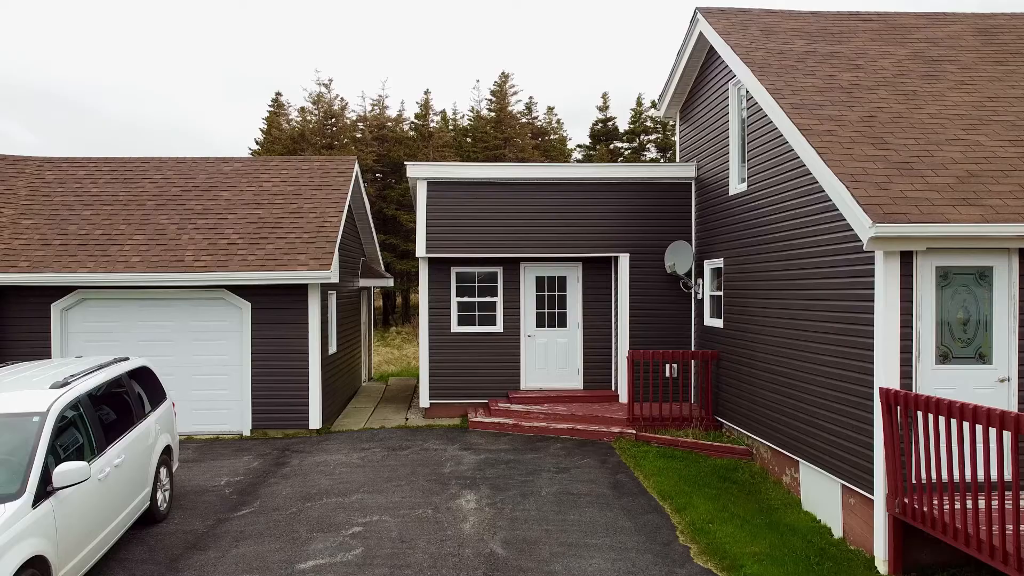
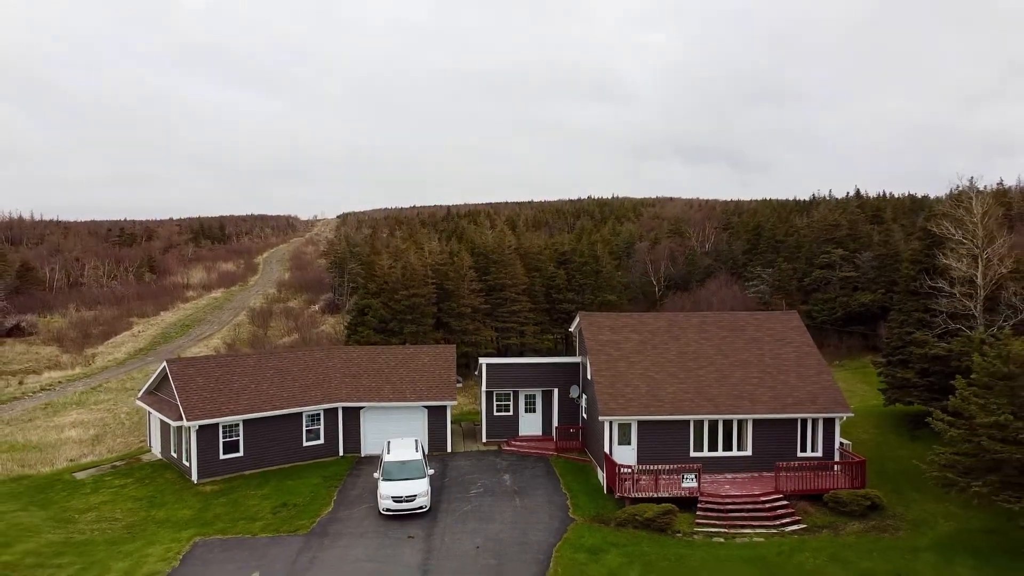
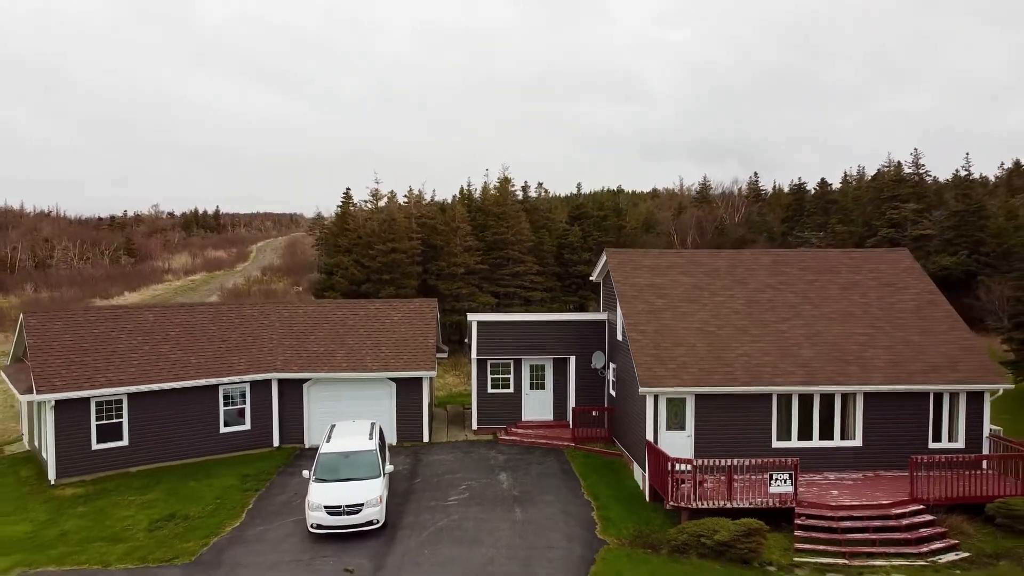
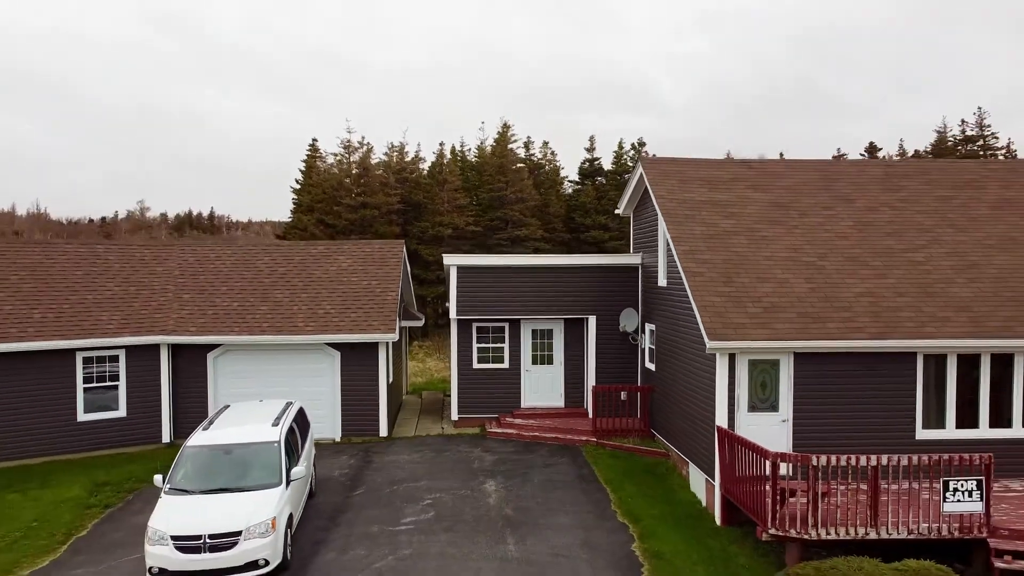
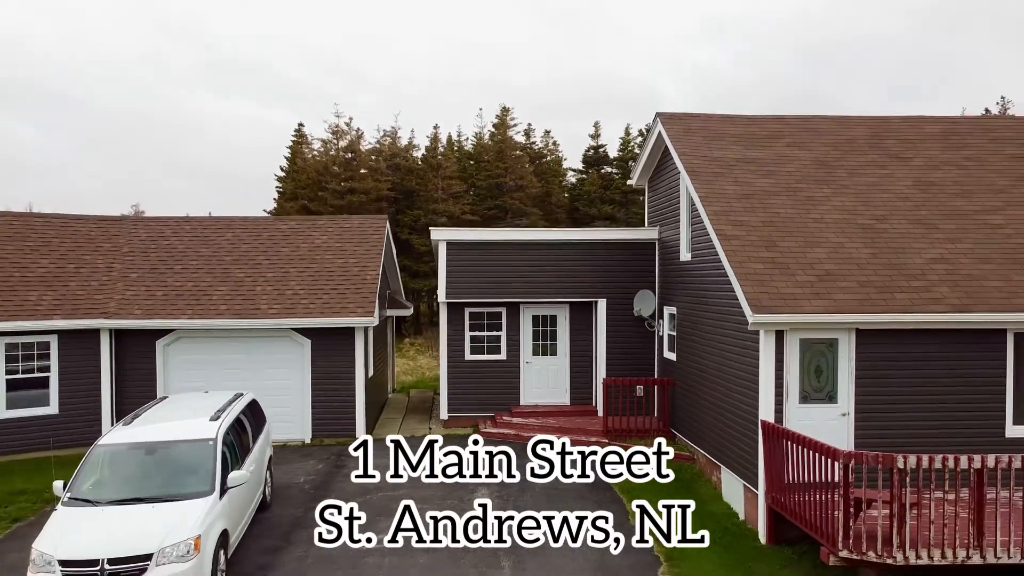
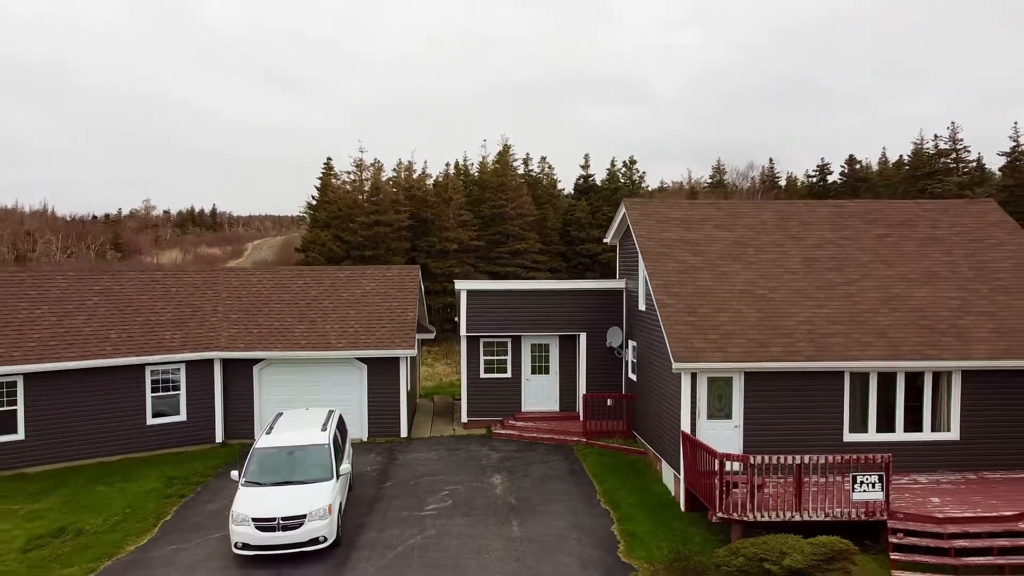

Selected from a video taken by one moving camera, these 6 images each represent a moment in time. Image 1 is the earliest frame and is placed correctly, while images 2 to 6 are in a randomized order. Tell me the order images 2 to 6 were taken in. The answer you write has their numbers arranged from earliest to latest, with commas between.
5, 4, 6, 3, 2
